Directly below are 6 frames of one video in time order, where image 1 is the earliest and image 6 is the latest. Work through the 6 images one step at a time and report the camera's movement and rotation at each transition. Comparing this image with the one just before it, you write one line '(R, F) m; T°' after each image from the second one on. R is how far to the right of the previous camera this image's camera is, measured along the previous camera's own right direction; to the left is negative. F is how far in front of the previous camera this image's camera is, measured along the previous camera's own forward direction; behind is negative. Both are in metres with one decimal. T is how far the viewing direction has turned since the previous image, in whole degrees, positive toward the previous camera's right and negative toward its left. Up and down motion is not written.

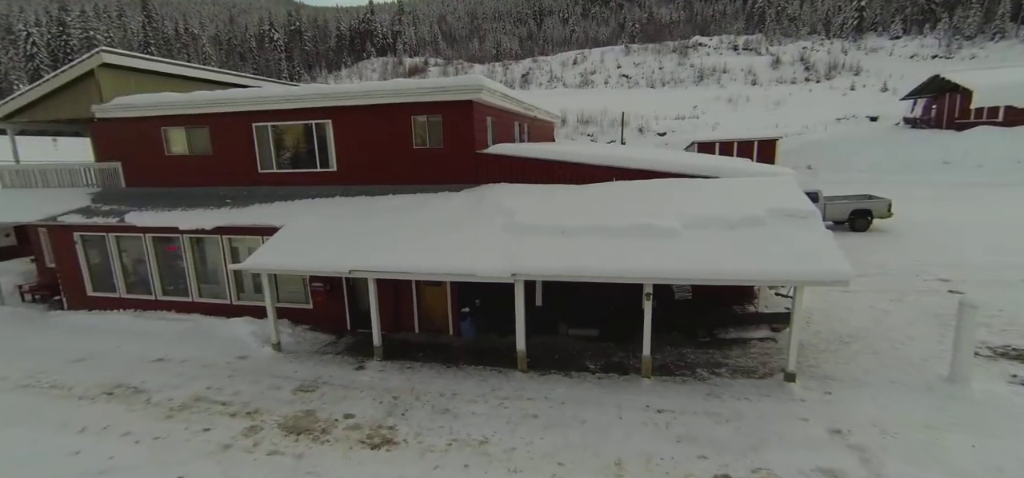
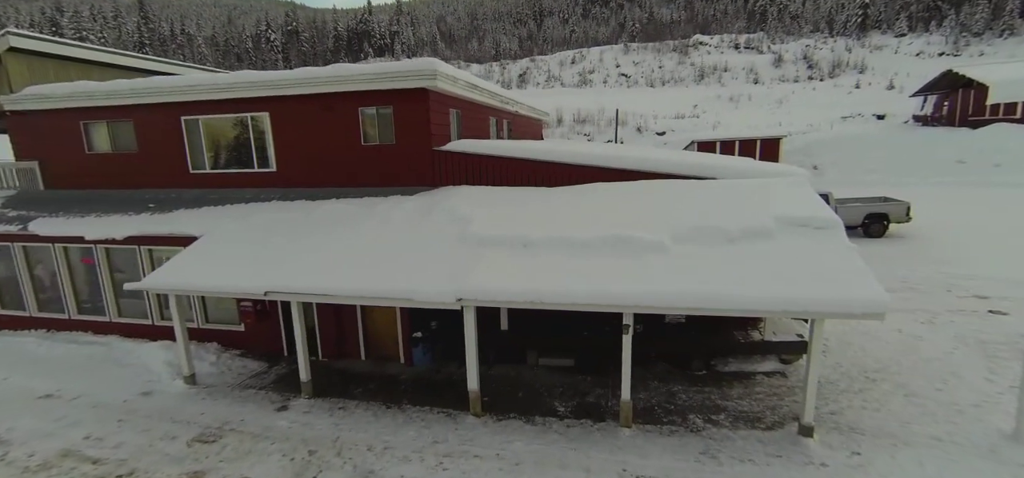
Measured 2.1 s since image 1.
(+0.7, +1.5) m; 0°
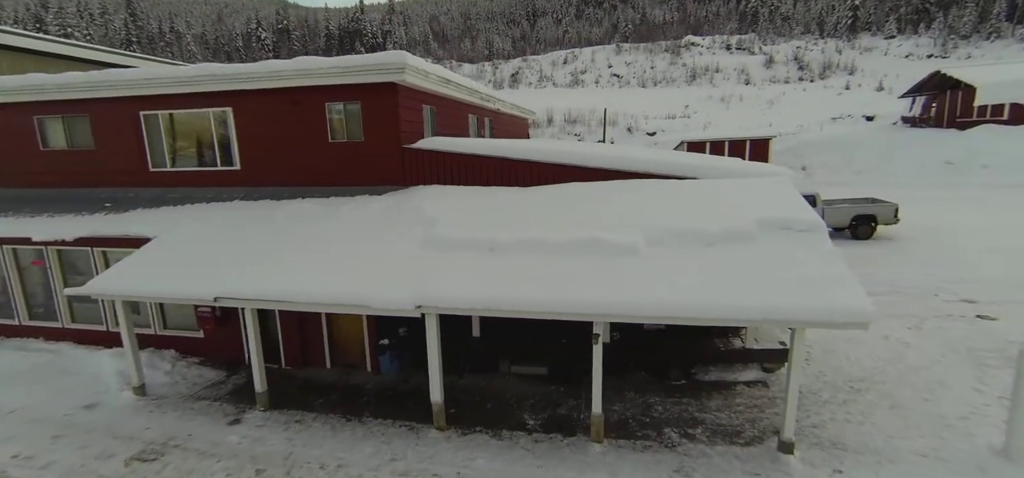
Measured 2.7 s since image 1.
(+0.4, +0.4) m; +1°
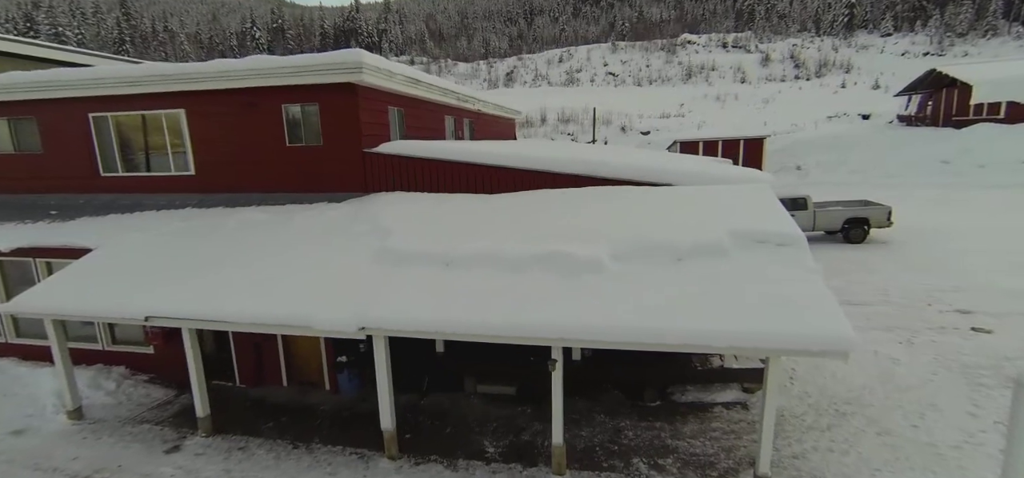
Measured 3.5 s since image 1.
(+0.5, +0.5) m; 0°
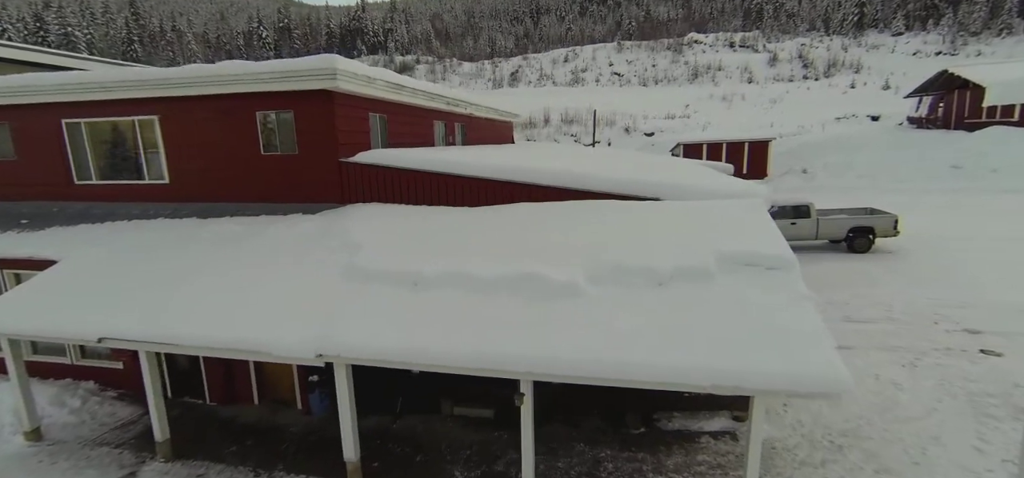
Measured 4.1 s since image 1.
(+0.4, +0.4) m; -1°
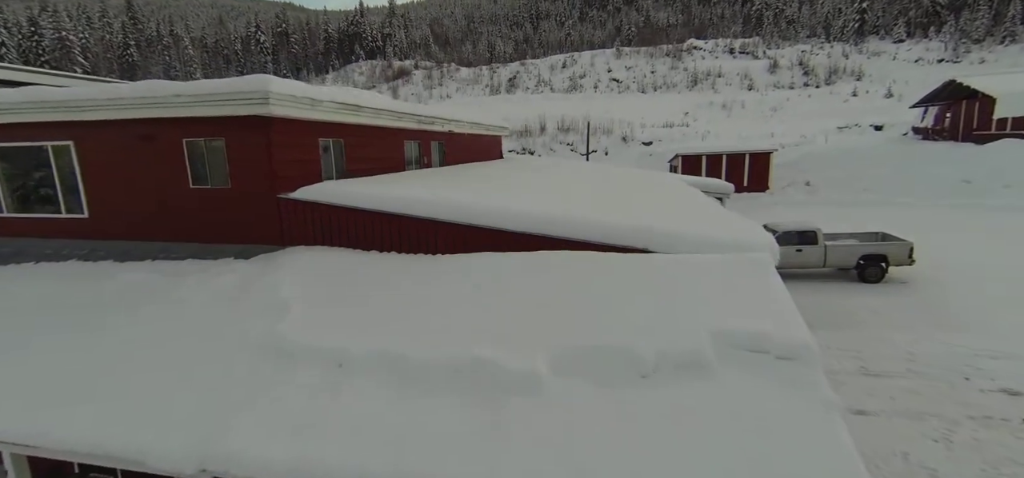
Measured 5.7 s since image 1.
(+0.5, +1.1) m; 0°
